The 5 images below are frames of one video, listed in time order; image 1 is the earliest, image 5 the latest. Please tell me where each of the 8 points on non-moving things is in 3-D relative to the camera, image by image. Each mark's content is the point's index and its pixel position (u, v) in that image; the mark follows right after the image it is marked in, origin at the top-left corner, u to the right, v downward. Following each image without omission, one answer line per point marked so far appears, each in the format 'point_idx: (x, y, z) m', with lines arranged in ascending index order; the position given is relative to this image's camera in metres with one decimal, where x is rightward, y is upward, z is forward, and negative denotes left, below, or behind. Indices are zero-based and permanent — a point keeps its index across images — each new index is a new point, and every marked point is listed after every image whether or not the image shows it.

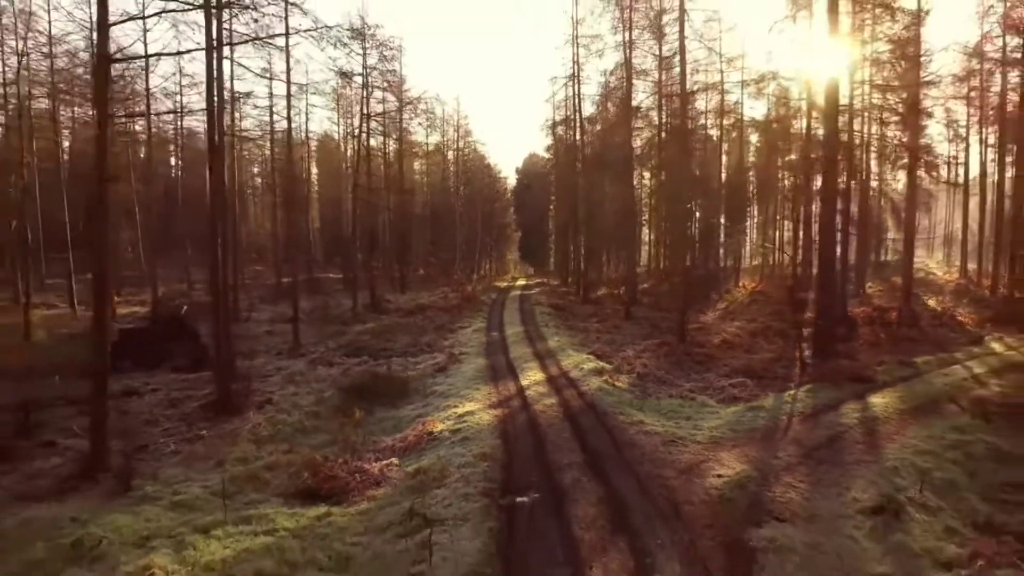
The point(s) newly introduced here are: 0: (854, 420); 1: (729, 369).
0: (+5.9, -2.3, +11.2) m
1: (+5.5, -2.1, +16.4) m
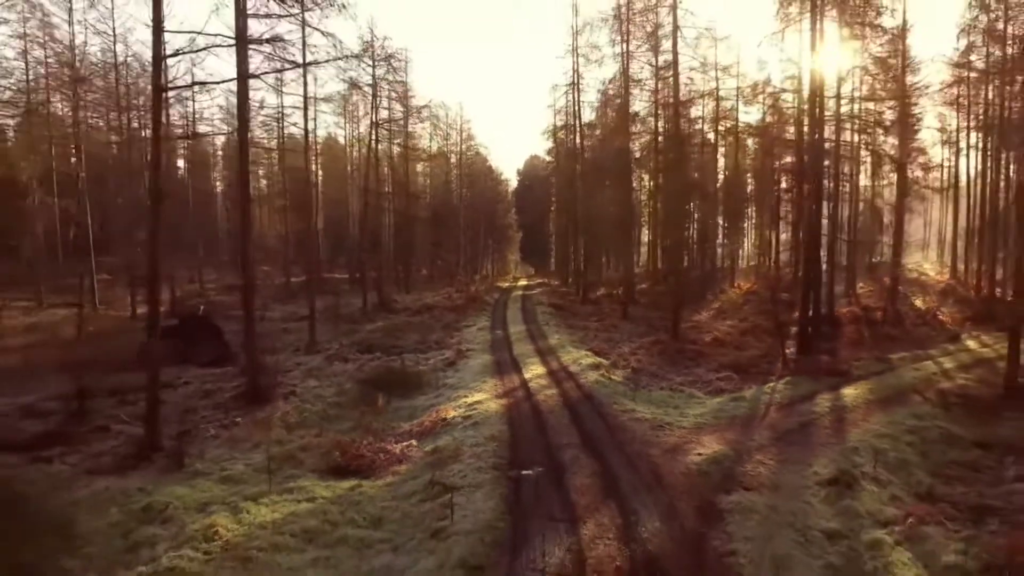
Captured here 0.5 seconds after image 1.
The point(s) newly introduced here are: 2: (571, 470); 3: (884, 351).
0: (+6.0, -2.3, +12.5) m
1: (+5.6, -2.1, +17.6) m
2: (+0.8, -2.5, +8.9) m
3: (+11.1, -1.9, +19.2) m
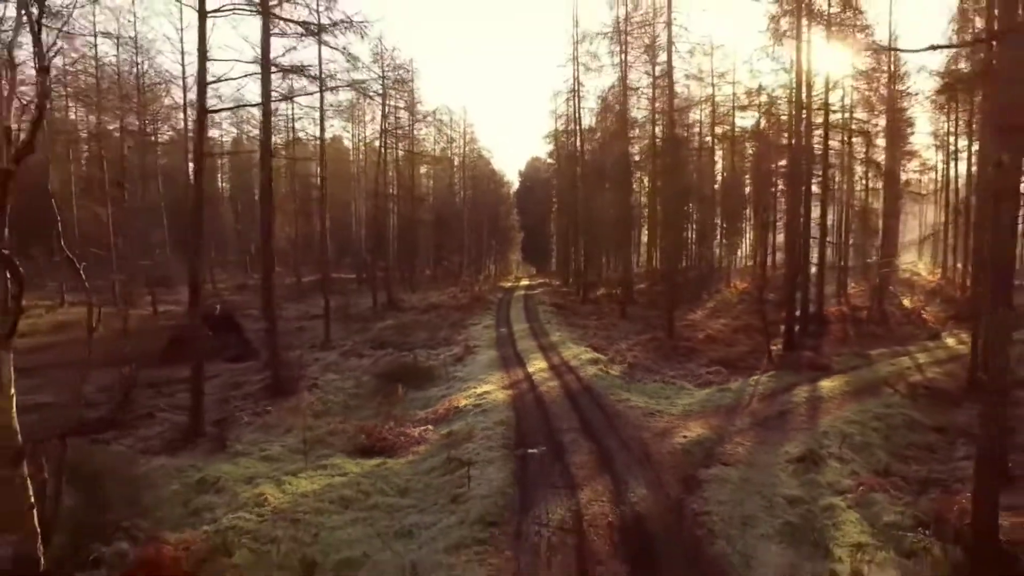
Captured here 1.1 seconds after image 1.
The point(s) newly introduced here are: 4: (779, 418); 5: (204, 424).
0: (+6.1, -2.4, +13.7) m
1: (+5.7, -2.1, +18.8) m
2: (+0.9, -2.5, +10.2) m
3: (+11.2, -1.9, +20.4) m
4: (+5.1, -2.5, +12.4) m
5: (-5.8, -2.6, +12.2) m
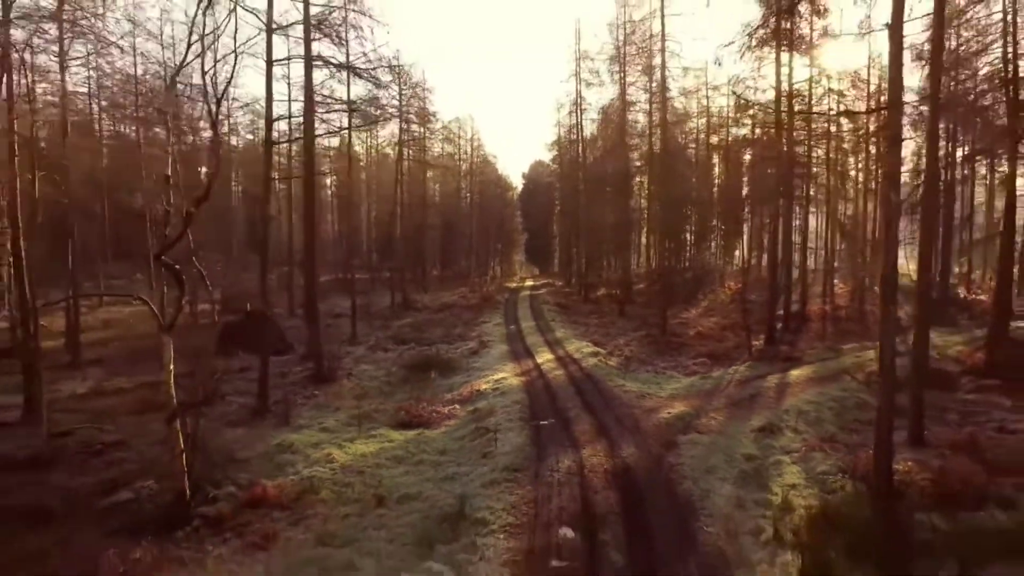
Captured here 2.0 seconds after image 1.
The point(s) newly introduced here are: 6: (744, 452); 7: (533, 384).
0: (+6.4, -2.4, +16.0) m
1: (+6.0, -2.1, +21.2) m
2: (+1.2, -2.6, +12.5) m
3: (+11.5, -1.9, +22.7) m
4: (+5.4, -2.5, +14.7) m
5: (-5.5, -2.6, +14.6) m
6: (+3.9, -2.8, +10.8) m
7: (+0.5, -2.3, +15.5) m
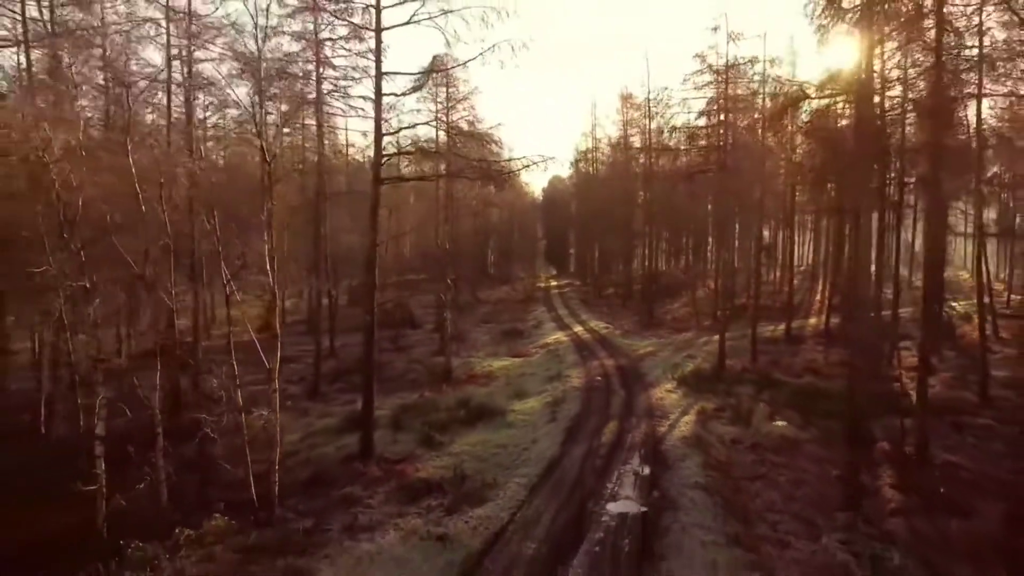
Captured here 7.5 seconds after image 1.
0: (+8.8, -2.5, +30.1) m
1: (+8.5, -2.2, +35.2) m
2: (+3.6, -2.7, +26.6) m
3: (+14.0, -2.0, +36.7) m
4: (+7.8, -2.6, +28.8) m
5: (-3.1, -2.7, +28.8) m
6: (+6.2, -2.9, +24.9) m
7: (+2.9, -2.4, +29.6) m
